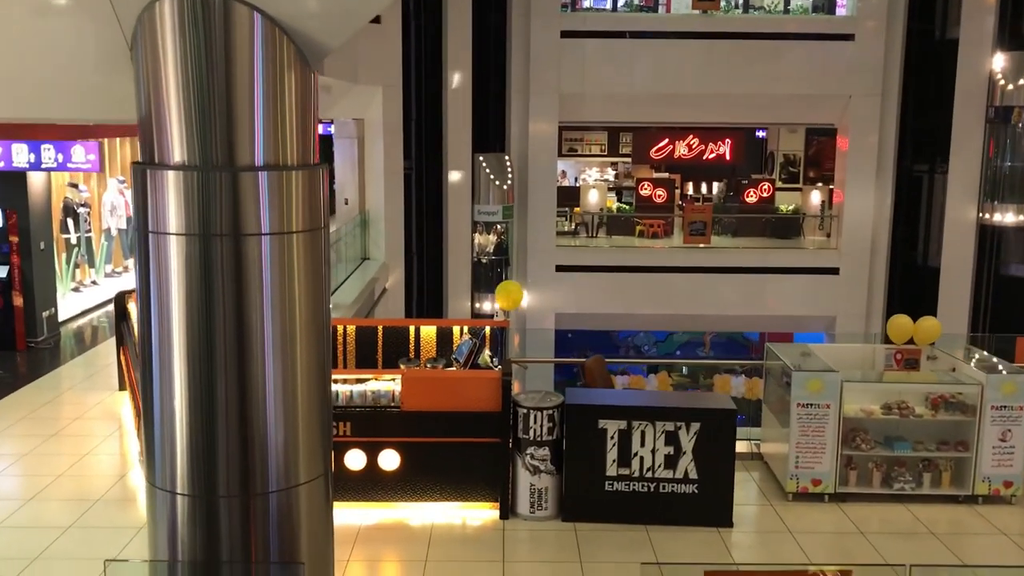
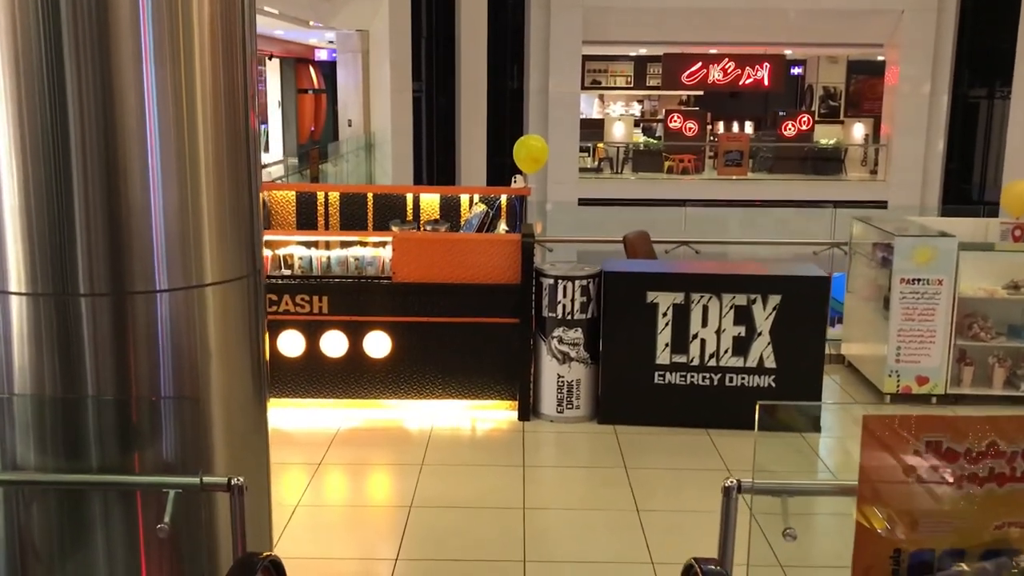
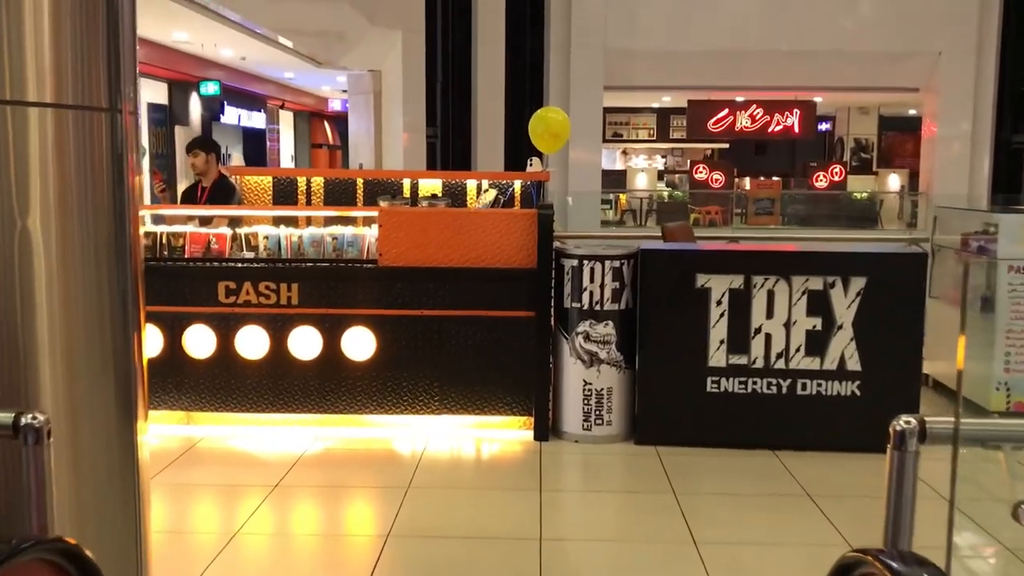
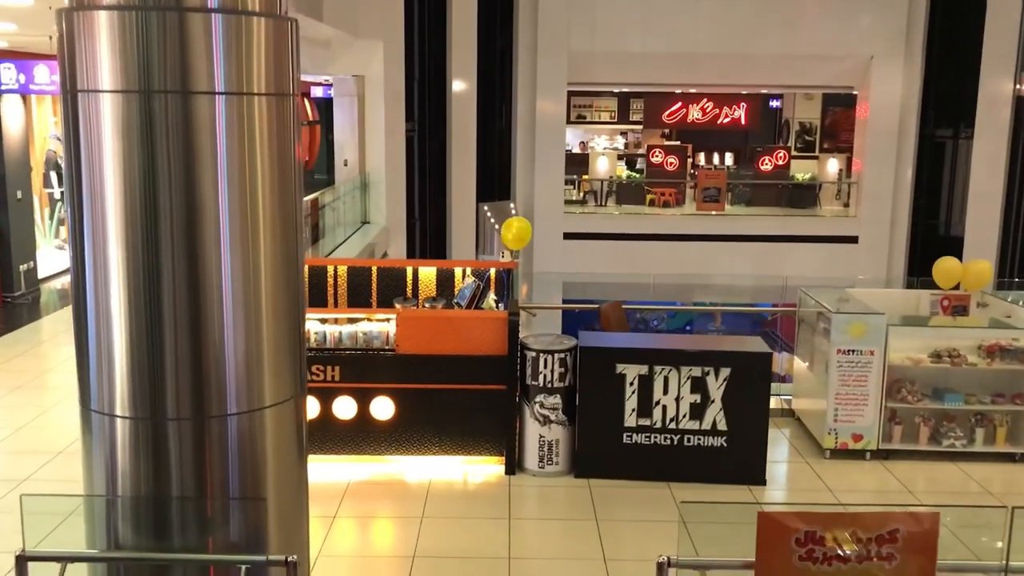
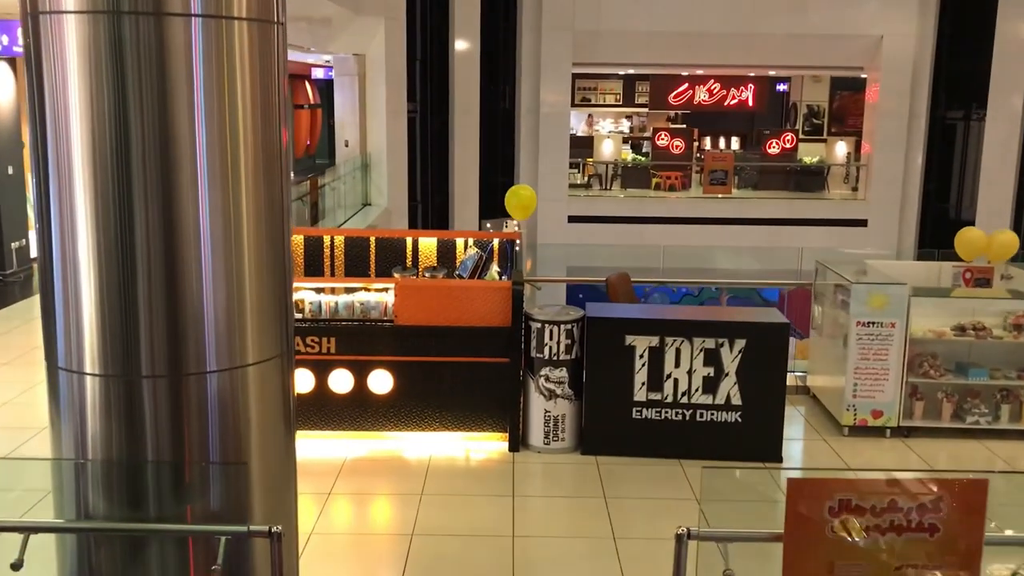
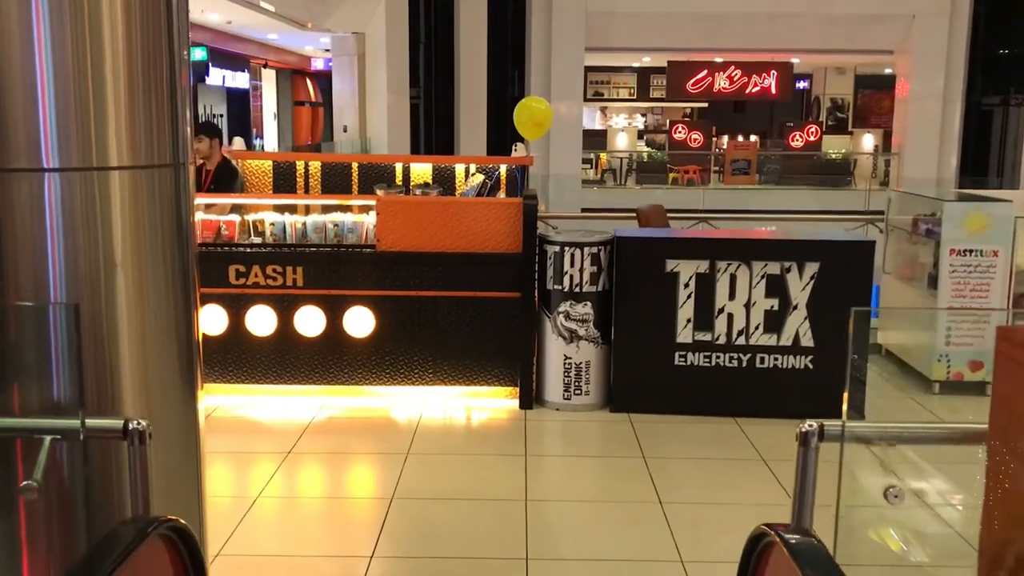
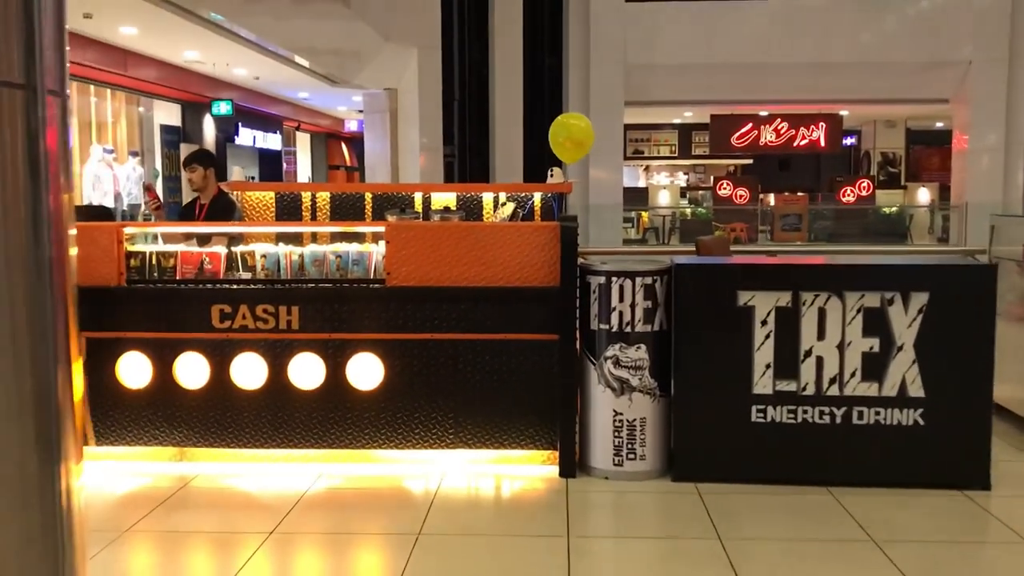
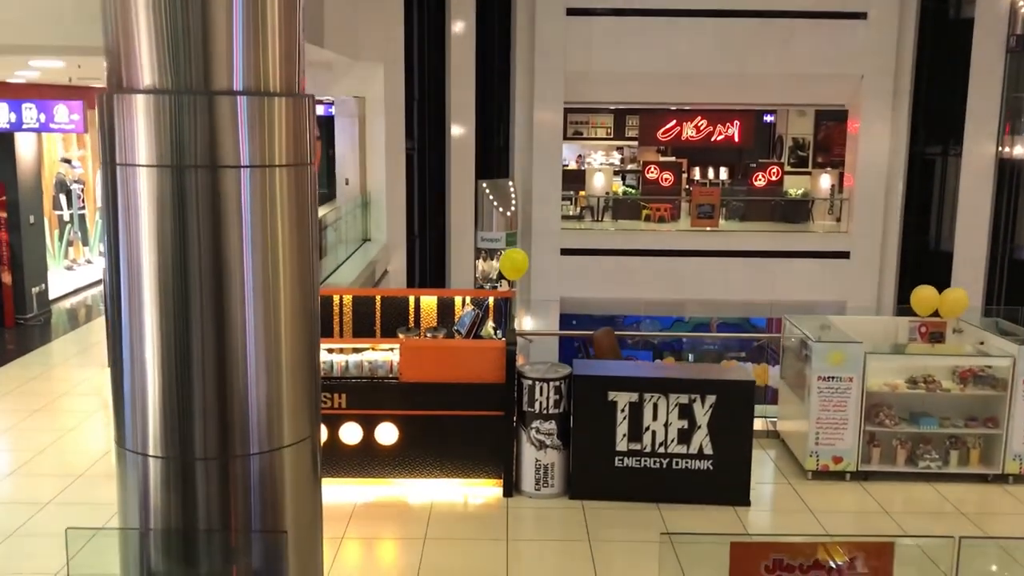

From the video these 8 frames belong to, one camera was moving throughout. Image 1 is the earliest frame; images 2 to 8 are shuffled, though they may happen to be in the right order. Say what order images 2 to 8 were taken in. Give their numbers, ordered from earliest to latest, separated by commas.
8, 4, 5, 2, 6, 3, 7
